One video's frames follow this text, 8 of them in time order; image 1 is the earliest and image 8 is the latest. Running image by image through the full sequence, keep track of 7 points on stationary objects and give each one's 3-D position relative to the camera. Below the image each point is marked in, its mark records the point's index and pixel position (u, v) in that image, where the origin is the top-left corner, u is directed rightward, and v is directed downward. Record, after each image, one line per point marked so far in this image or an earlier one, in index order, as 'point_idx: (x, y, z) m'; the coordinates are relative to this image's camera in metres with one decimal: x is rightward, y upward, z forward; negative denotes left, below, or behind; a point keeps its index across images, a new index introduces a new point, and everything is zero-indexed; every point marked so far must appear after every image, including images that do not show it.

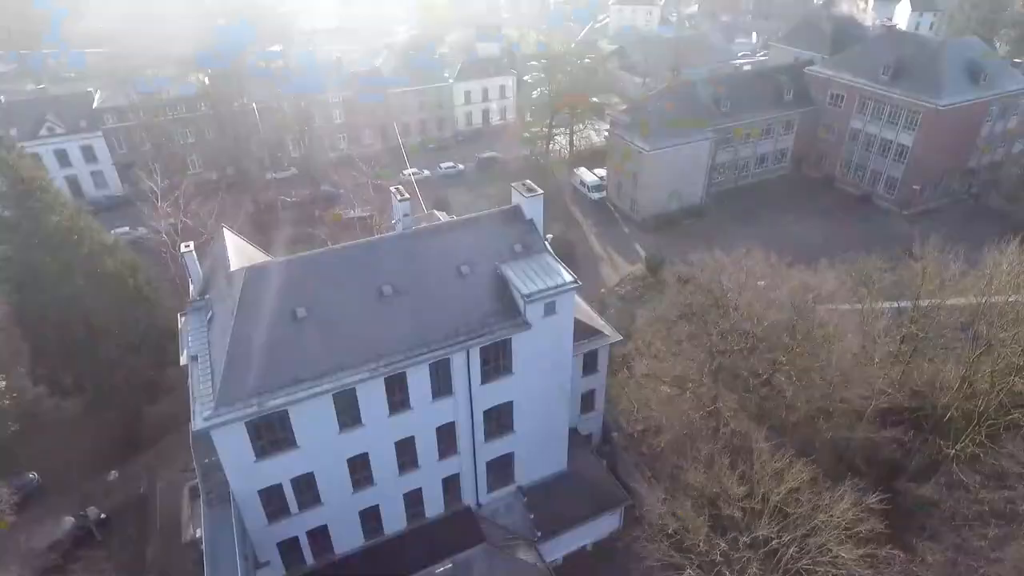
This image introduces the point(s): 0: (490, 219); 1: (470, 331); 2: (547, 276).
0: (-0.7, +2.1, +19.9) m
1: (-1.2, -1.2, +18.2) m
2: (+1.0, +0.3, +19.0) m
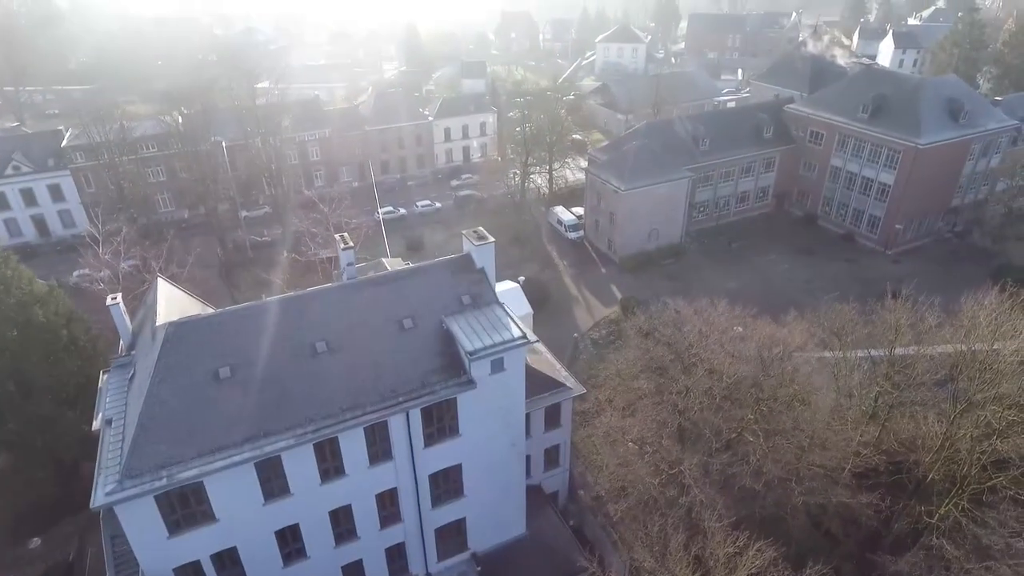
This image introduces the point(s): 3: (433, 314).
0: (-2.2, +0.5, +18.8) m
1: (-2.8, -2.8, +17.0) m
2: (-0.5, -1.2, +17.9) m
3: (-2.3, -0.8, +18.3) m
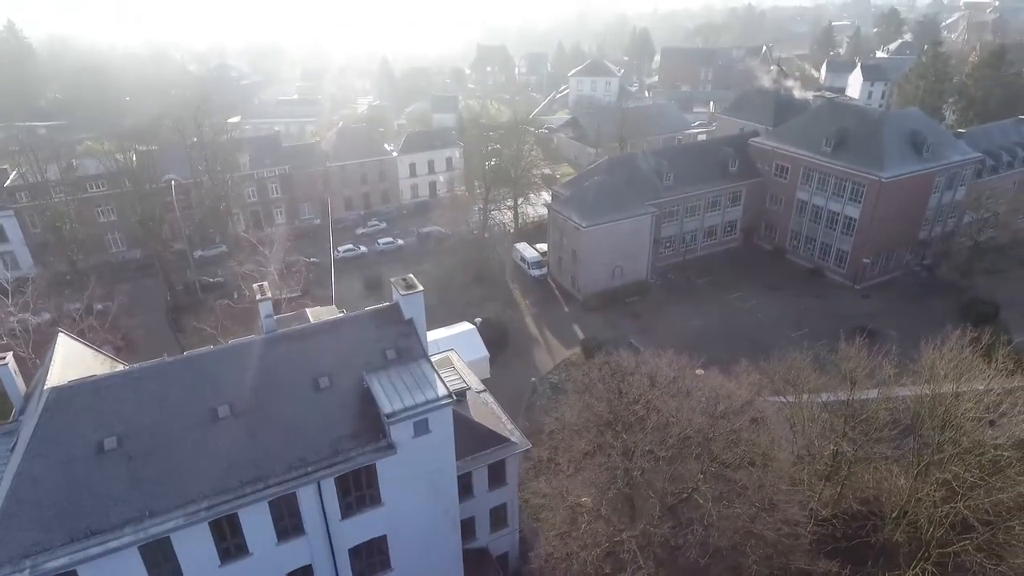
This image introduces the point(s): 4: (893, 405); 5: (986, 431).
0: (-4.2, -0.9, +17.5) m
1: (-4.7, -4.2, +15.4) m
2: (-2.5, -2.6, +16.4) m
3: (-4.2, -2.2, +16.8) m
4: (+11.2, -3.4, +18.7) m
5: (+12.1, -3.7, +16.2) m
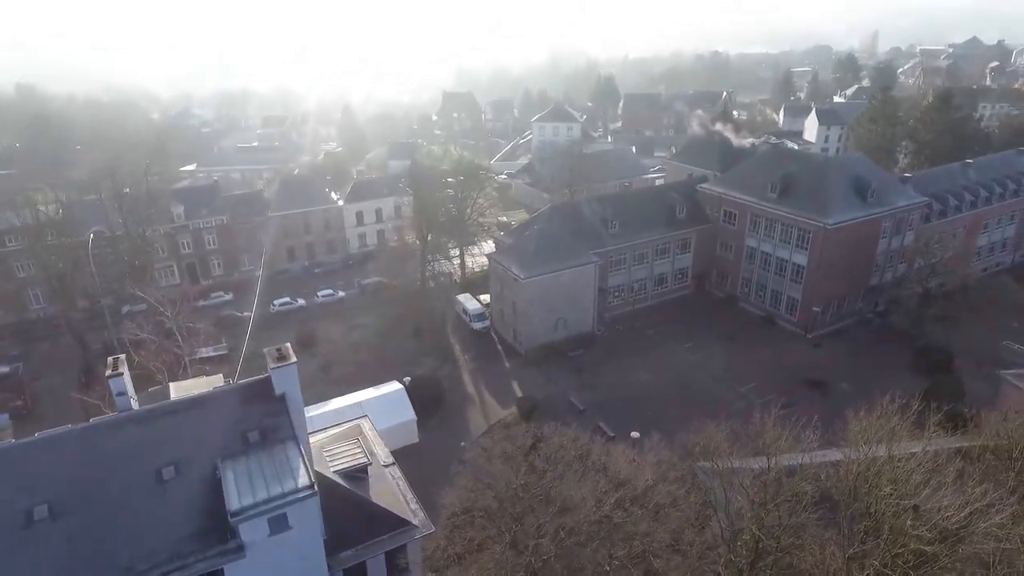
0: (-7.2, -2.8, +15.6) m
1: (-7.5, -5.8, +13.3) m
2: (-5.4, -4.3, +14.5) m
3: (-7.2, -4.0, +14.8) m
4: (+8.3, -5.1, +17.0) m
5: (+9.2, -5.2, +14.6) m
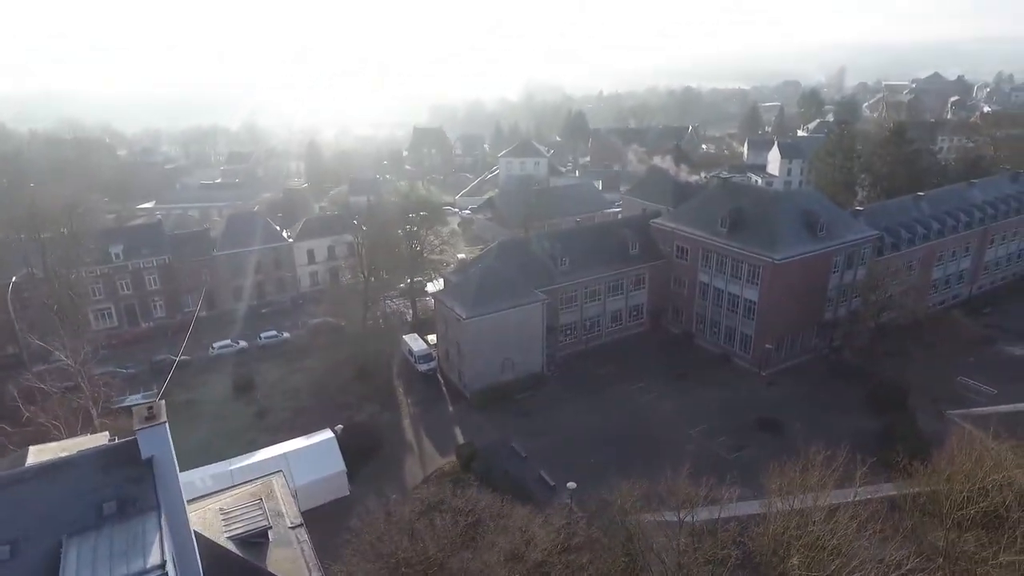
0: (-9.7, -4.0, +14.0) m
1: (-10.0, -6.9, +11.6) m
2: (-7.9, -5.5, +12.9) m
3: (-9.7, -5.2, +13.3) m
4: (+5.7, -6.3, +15.7) m
5: (+6.7, -6.2, +13.3) m
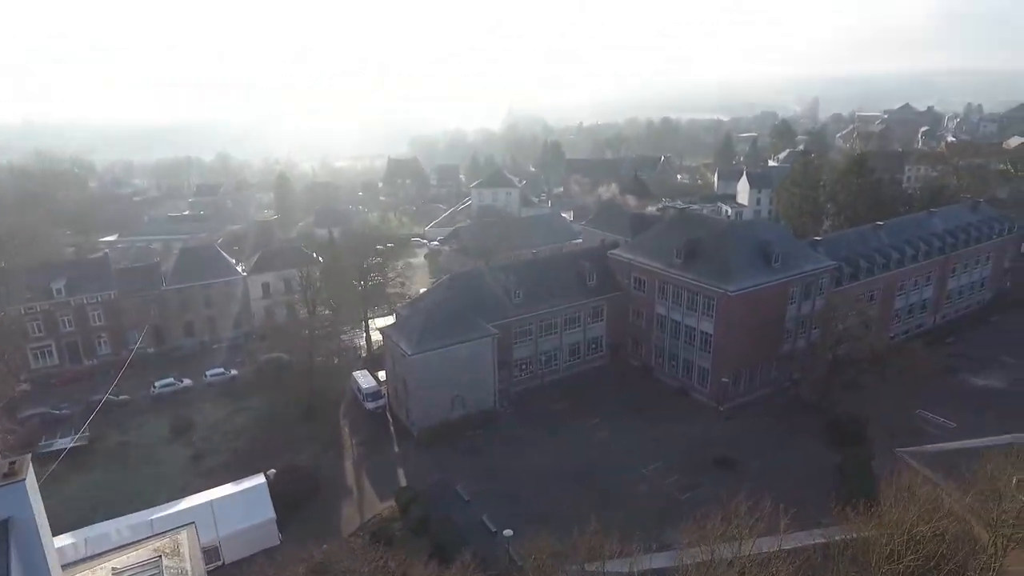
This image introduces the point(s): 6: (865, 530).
0: (-12.0, -4.9, +12.7) m
1: (-12.2, -7.8, +10.1) m
2: (-10.1, -6.4, +11.5) m
3: (-11.9, -6.1, +11.9) m
4: (+3.4, -7.2, +14.6) m
5: (+4.5, -7.0, +12.2) m
6: (+9.1, -6.2, +16.1) m
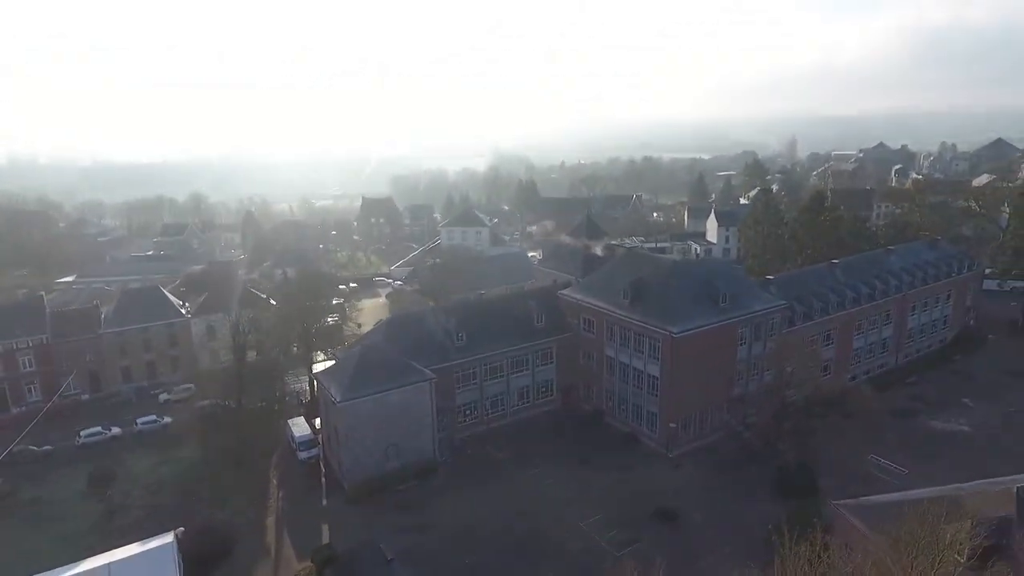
0: (-14.9, -5.9, +11.1) m
1: (-15.0, -8.6, +8.4) m
2: (-13.0, -7.3, +9.9) m
3: (-14.8, -7.0, +10.2) m
4: (+0.5, -8.2, +13.1) m
5: (+1.6, -7.9, +10.7) m
6: (+6.2, -7.3, +14.7) m
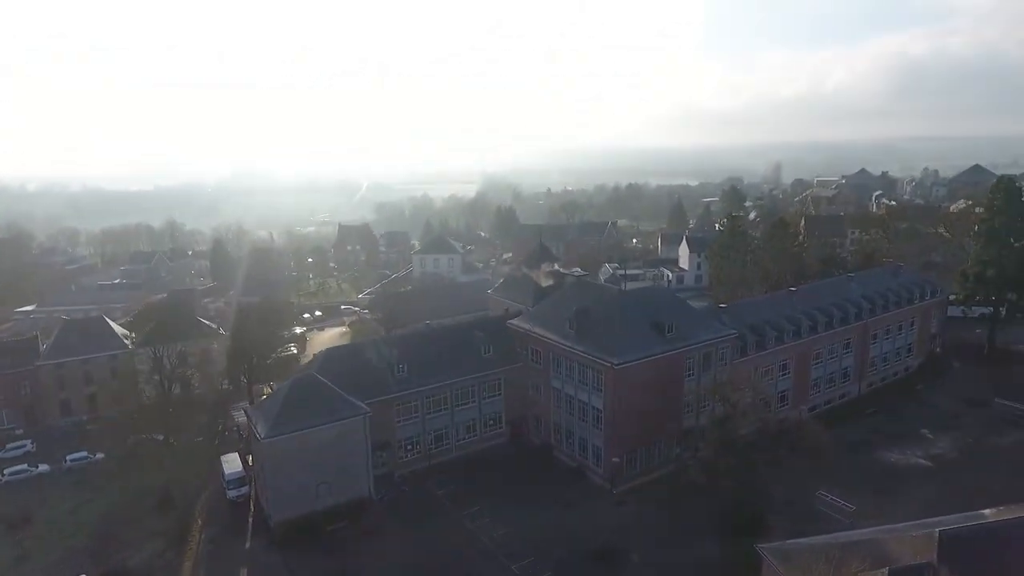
0: (-17.8, -6.6, +9.8) m
1: (-17.9, -9.2, +7.0) m
2: (-15.9, -7.9, +8.5) m
3: (-17.7, -7.7, +8.9) m
4: (-2.4, -8.9, +11.8) m
5: (-1.3, -8.5, +9.4) m
6: (+3.2, -8.1, +13.6) m
